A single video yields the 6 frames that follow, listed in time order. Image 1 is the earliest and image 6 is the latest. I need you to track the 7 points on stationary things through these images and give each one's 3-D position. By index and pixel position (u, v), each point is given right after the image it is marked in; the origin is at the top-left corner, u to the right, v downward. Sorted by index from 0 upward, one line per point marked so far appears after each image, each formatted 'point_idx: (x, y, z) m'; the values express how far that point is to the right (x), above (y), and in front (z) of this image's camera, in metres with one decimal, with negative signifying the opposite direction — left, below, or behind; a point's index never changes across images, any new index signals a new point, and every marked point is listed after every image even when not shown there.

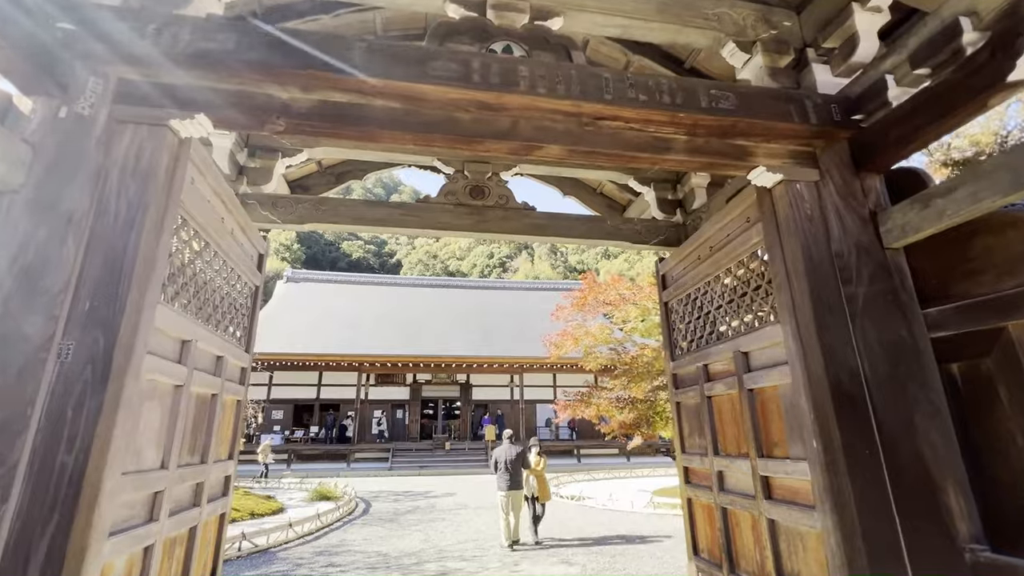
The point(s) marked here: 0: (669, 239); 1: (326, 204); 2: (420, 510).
0: (+1.2, +0.4, +3.7) m
1: (-1.3, +0.6, +3.3) m
2: (-1.5, -3.7, +7.9) m
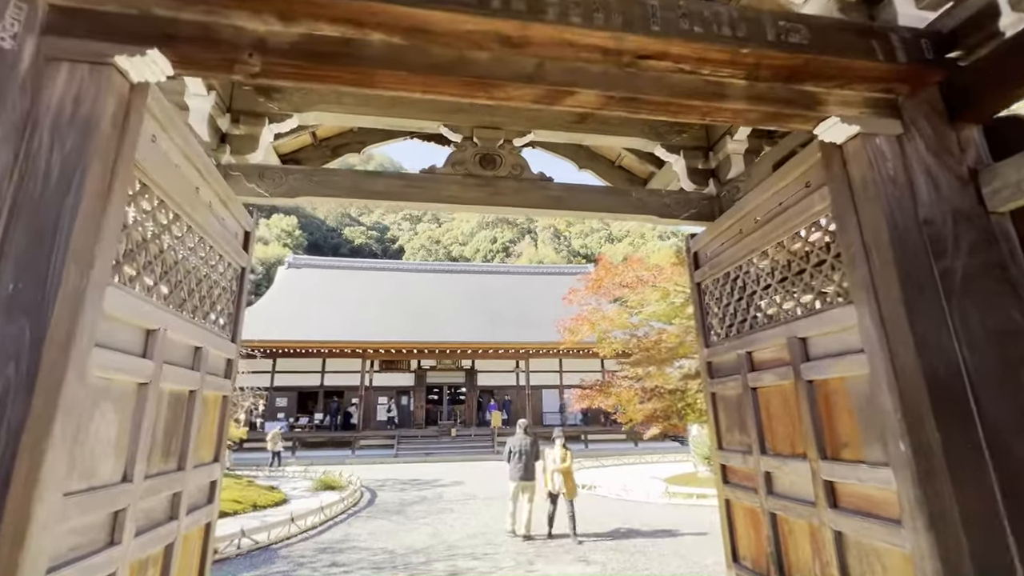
0: (+1.3, +0.5, +3.3) m
1: (-1.2, +0.7, +2.9) m
2: (-1.4, -3.4, +7.7) m
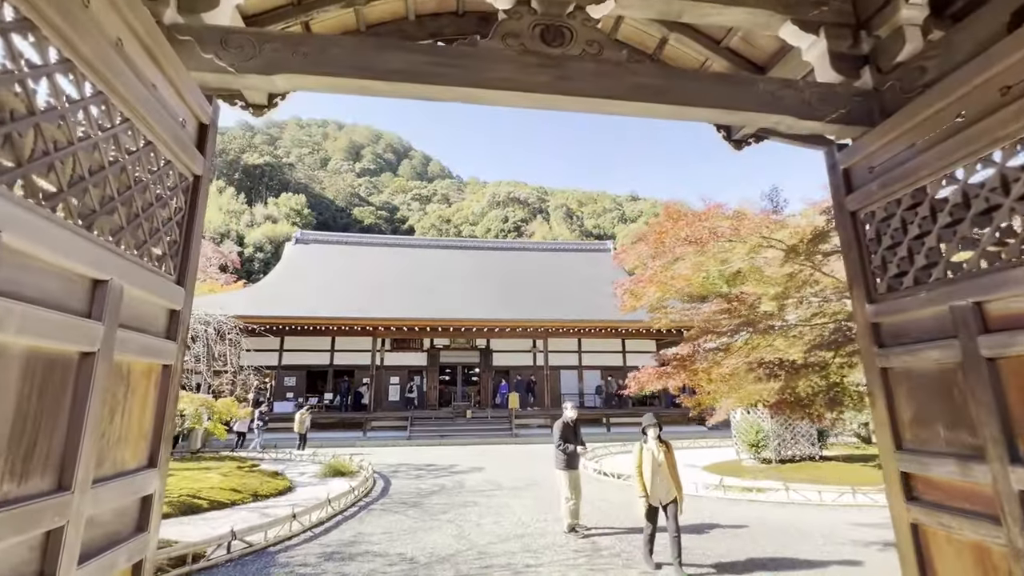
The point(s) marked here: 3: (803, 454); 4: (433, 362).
0: (+1.7, +0.9, +2.3) m
1: (-0.9, +1.0, +2.0) m
2: (-0.9, -2.9, +6.9) m
3: (+5.1, -2.9, +8.4) m
4: (-2.8, -2.6, +17.0) m
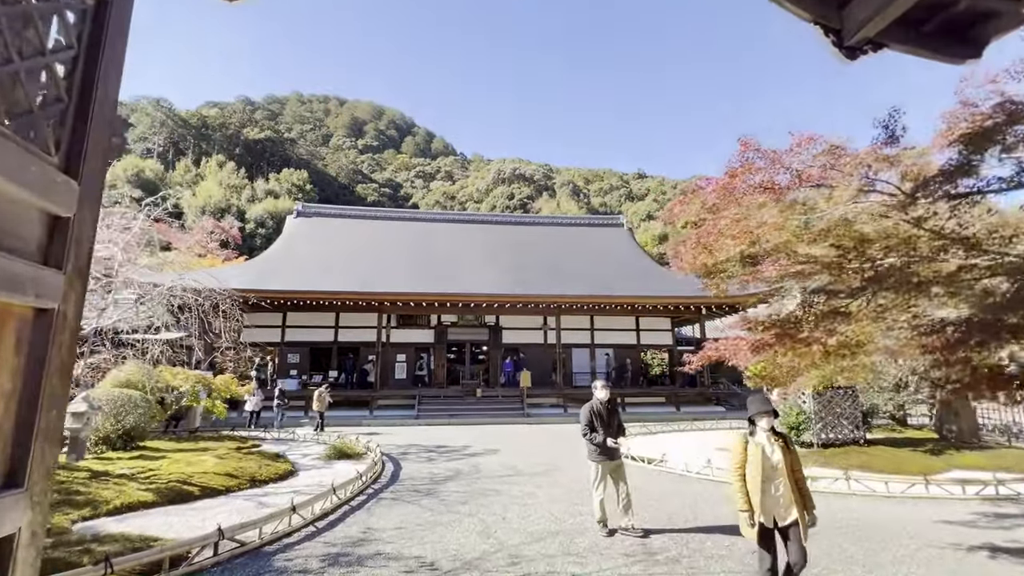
0: (+1.9, +1.1, +1.5) m
1: (-0.6, +1.3, +1.2) m
2: (-0.7, -2.5, +6.3) m
3: (+5.4, -2.4, +7.7) m
4: (-2.5, -1.8, +16.3) m
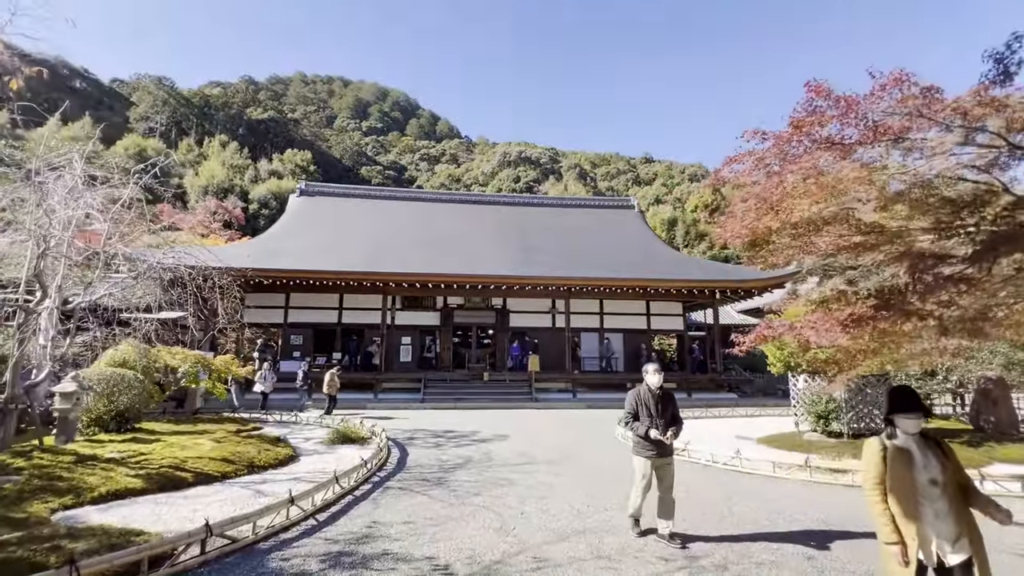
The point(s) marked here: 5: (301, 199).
0: (+2.1, +1.2, +1.0) m
1: (-0.4, +1.4, +0.7) m
2: (-0.5, -2.2, +5.9) m
3: (+5.6, -2.2, +7.3) m
4: (-2.2, -1.1, +16.0) m
5: (-8.5, +3.6, +19.2) m
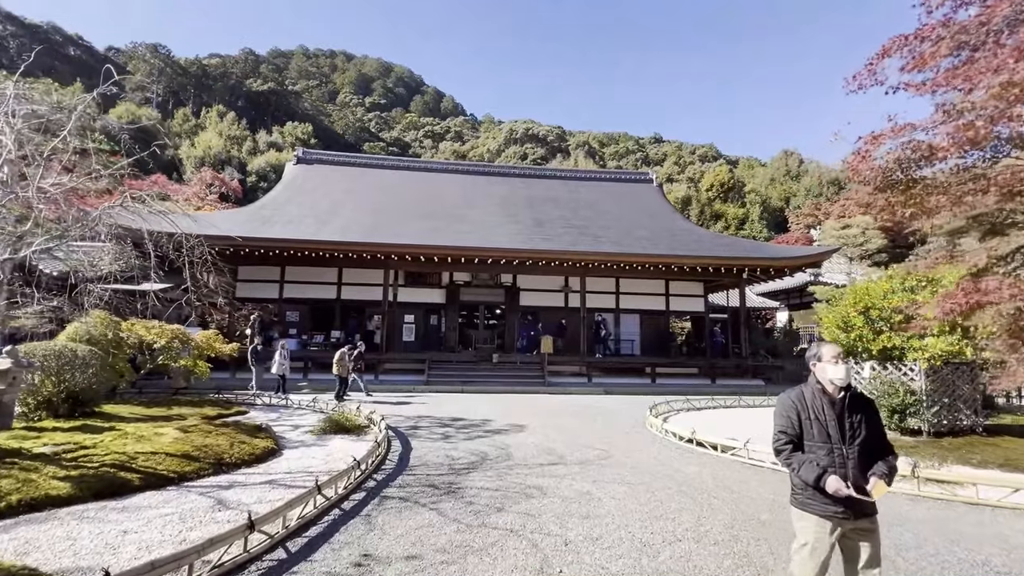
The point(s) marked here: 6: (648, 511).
0: (+2.4, +1.4, -0.1) m
1: (-0.1, +1.6, -0.4) m
2: (-0.2, -1.8, +4.9) m
3: (+5.9, -1.8, +6.2) m
4: (-1.9, -0.3, +14.9) m
5: (-8.1, +4.6, +18.0) m
6: (+1.0, -1.7, +3.6) m
